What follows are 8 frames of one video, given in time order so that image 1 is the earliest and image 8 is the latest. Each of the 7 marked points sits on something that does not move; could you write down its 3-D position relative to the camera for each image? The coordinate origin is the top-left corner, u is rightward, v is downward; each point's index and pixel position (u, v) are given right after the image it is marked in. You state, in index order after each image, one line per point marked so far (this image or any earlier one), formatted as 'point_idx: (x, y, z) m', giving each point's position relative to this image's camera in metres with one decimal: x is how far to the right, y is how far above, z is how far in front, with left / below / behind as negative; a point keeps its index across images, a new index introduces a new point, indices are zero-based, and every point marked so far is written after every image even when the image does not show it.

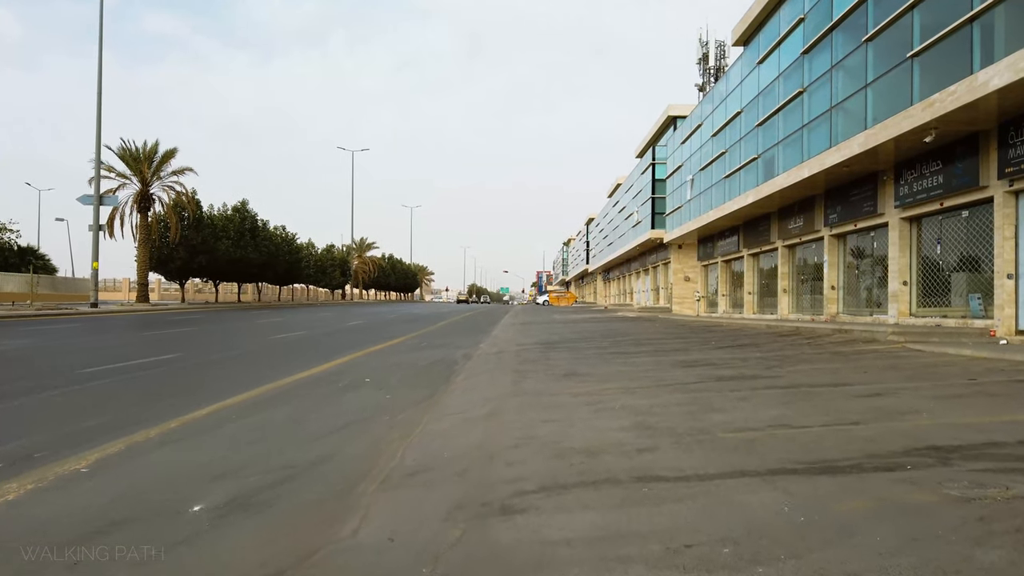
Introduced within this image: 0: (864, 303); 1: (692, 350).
0: (+8.5, -0.4, +18.3) m
1: (+3.2, -1.1, +13.6) m
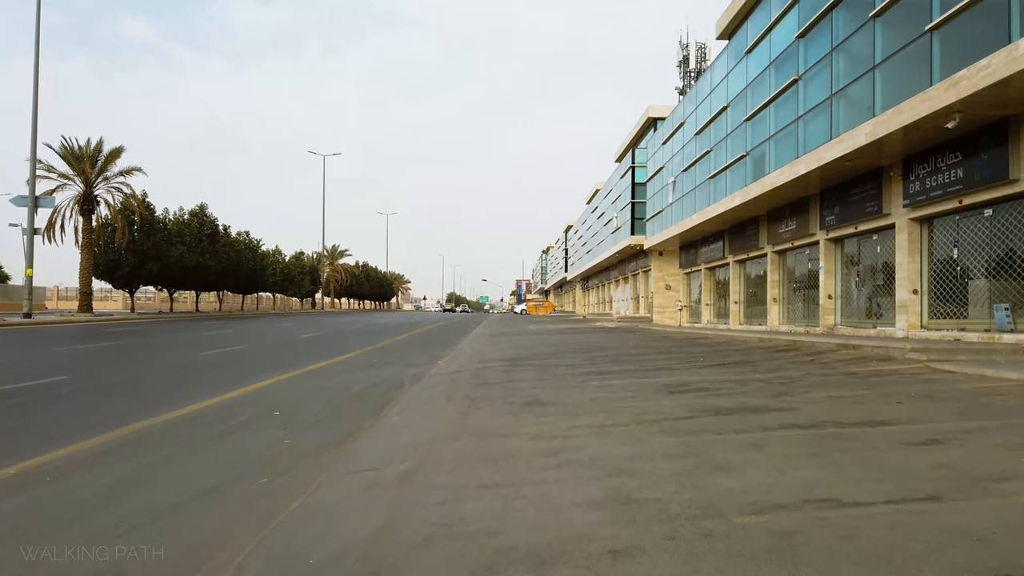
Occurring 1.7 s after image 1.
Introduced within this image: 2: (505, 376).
0: (+7.7, -0.6, +16.5) m
1: (+2.5, -1.3, +11.8) m
2: (-0.1, -1.4, +11.8) m
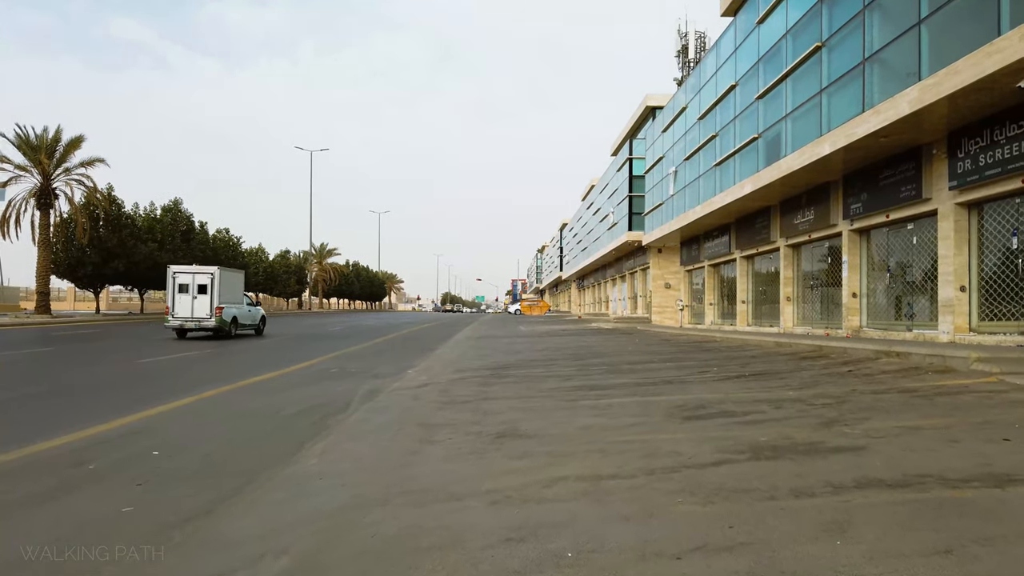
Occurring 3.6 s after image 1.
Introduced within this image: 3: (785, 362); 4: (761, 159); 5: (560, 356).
0: (+7.4, -0.5, +14.5) m
1: (+2.2, -1.2, +9.7) m
2: (-0.4, -1.3, +9.8) m
3: (+4.2, -1.1, +11.8) m
4: (+5.9, +3.1, +18.0) m
5: (+1.0, -1.4, +15.3) m
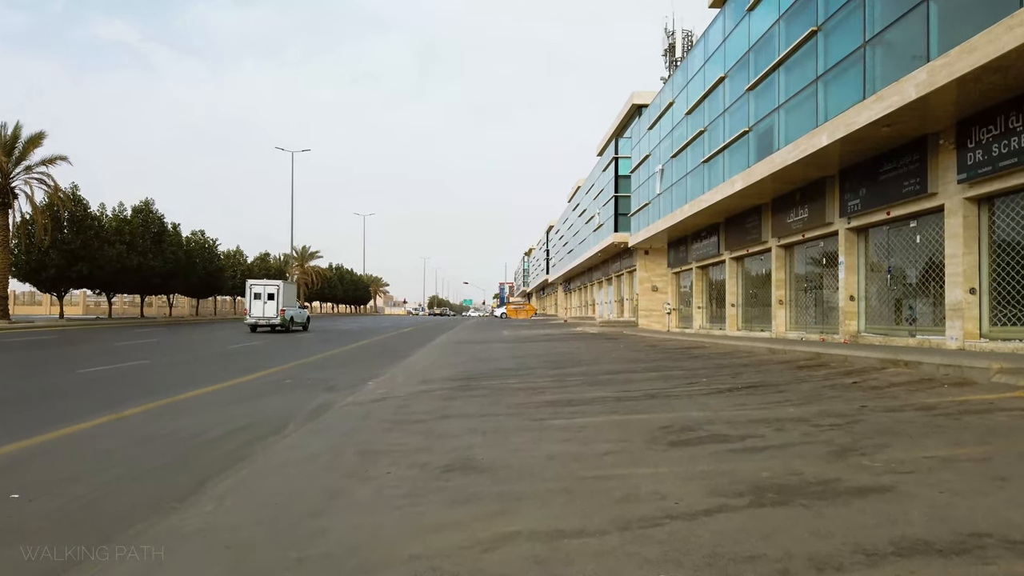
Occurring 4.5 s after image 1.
0: (+6.9, -0.6, +13.5) m
1: (+1.8, -1.2, +8.6) m
2: (-0.8, -1.4, +8.7) m
3: (+3.8, -1.2, +10.8) m
4: (+5.4, +3.0, +17.0) m
5: (+0.5, -1.4, +14.2) m
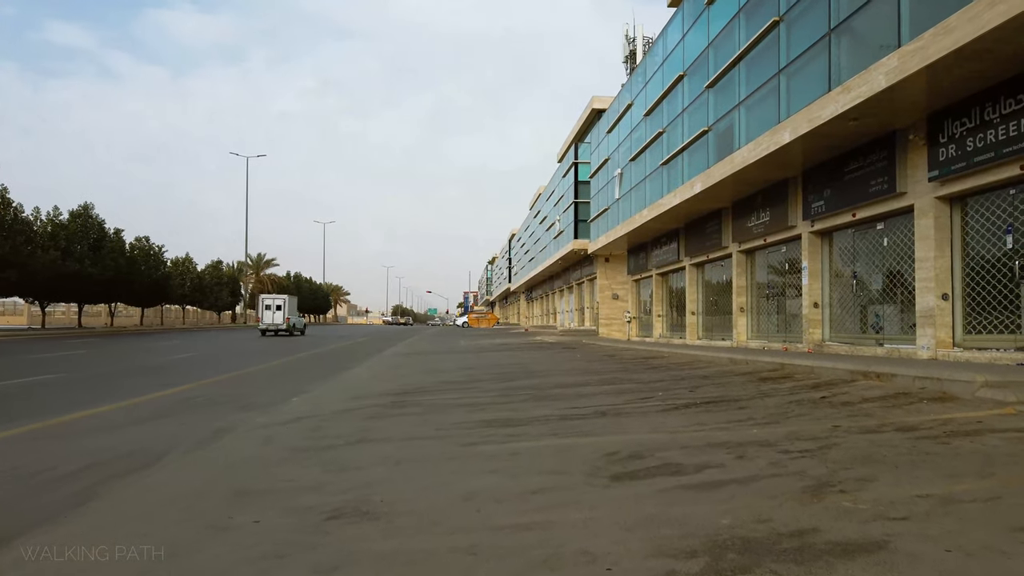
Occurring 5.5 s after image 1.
0: (+5.9, -0.7, +12.8) m
1: (+1.1, -1.3, +7.7) m
2: (-1.5, -1.4, +7.6) m
3: (+3.0, -1.3, +9.9) m
4: (+4.3, +2.8, +16.2) m
5: (-0.5, -1.5, +13.1) m
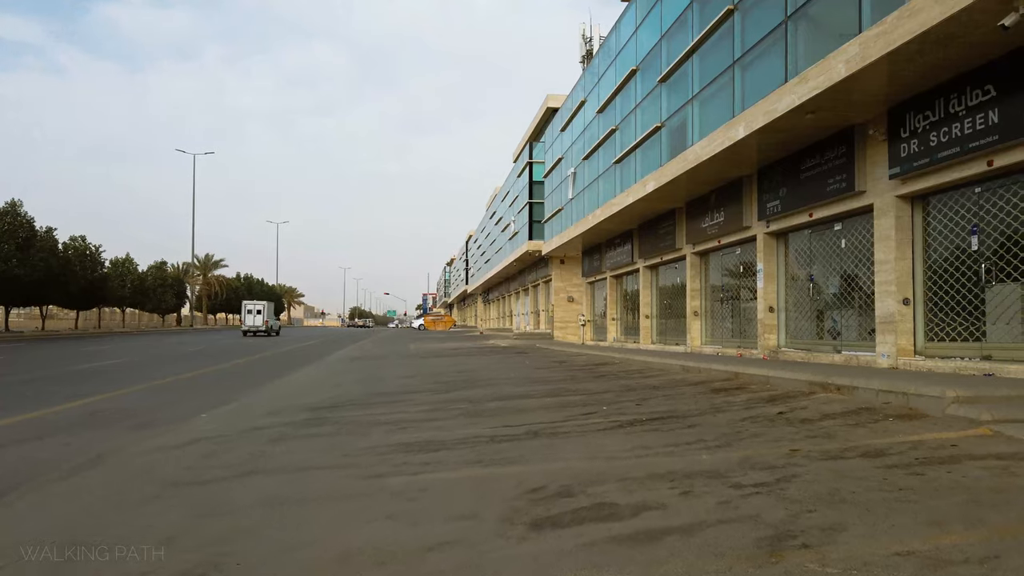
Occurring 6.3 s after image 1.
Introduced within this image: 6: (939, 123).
0: (+5.0, -0.7, +12.2) m
1: (+0.4, -1.3, +6.8) m
2: (-2.2, -1.4, +6.6) m
3: (+2.2, -1.3, +9.2) m
4: (+3.1, +2.8, +15.6) m
5: (-1.4, -1.6, +12.2) m
6: (+4.9, +1.9, +8.8) m
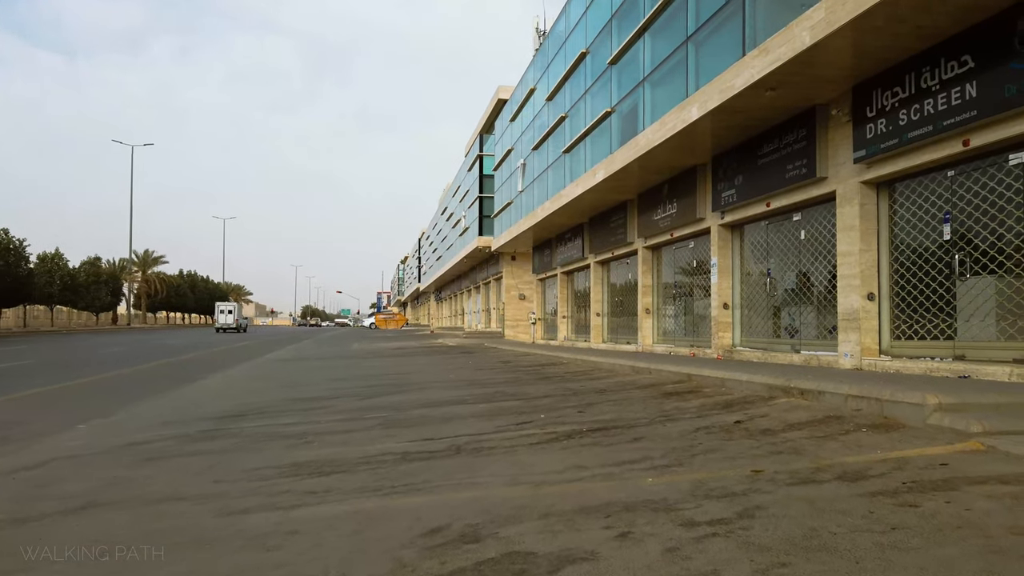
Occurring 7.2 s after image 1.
0: (+4.0, -0.6, +11.4) m
1: (-0.2, -1.3, +5.8) m
2: (-2.8, -1.4, +5.4) m
3: (+1.4, -1.2, +8.2) m
4: (+2.0, +2.9, +14.7) m
5: (-2.4, -1.5, +11.0) m
6: (+4.2, +2.0, +8.0) m
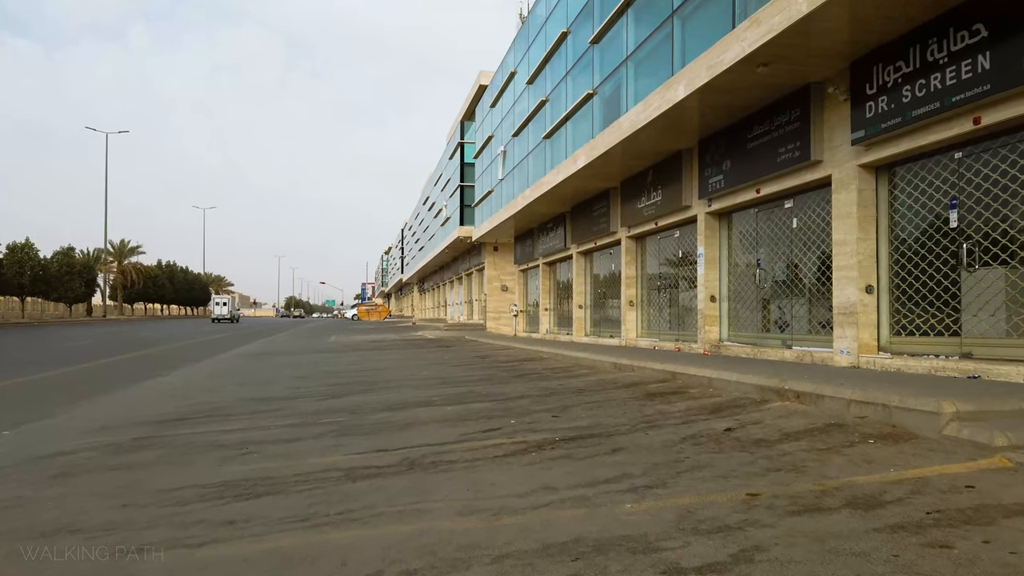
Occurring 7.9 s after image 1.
0: (+3.7, -0.5, +10.8) m
1: (-0.5, -1.2, +5.1) m
2: (-3.0, -1.3, +4.6) m
3: (+1.1, -1.2, +7.5) m
4: (+1.5, +3.0, +13.9) m
5: (-2.7, -1.4, +10.3) m
6: (+3.9, +2.1, +7.3) m
